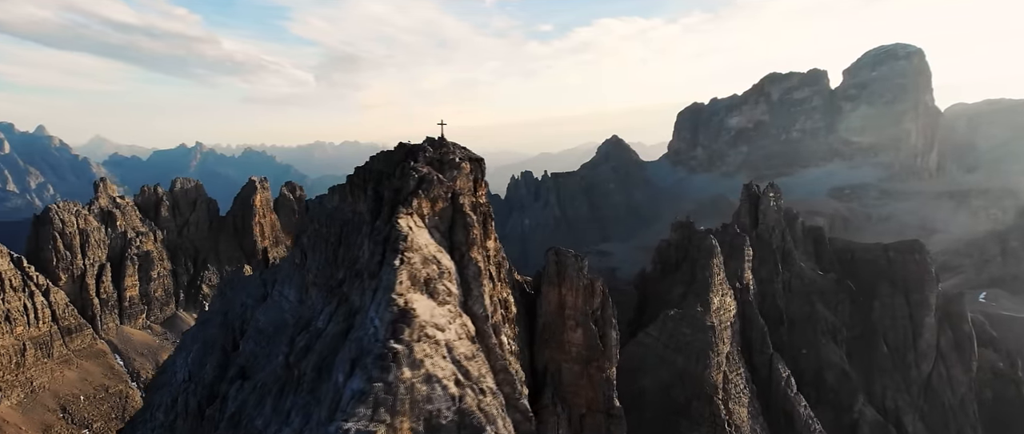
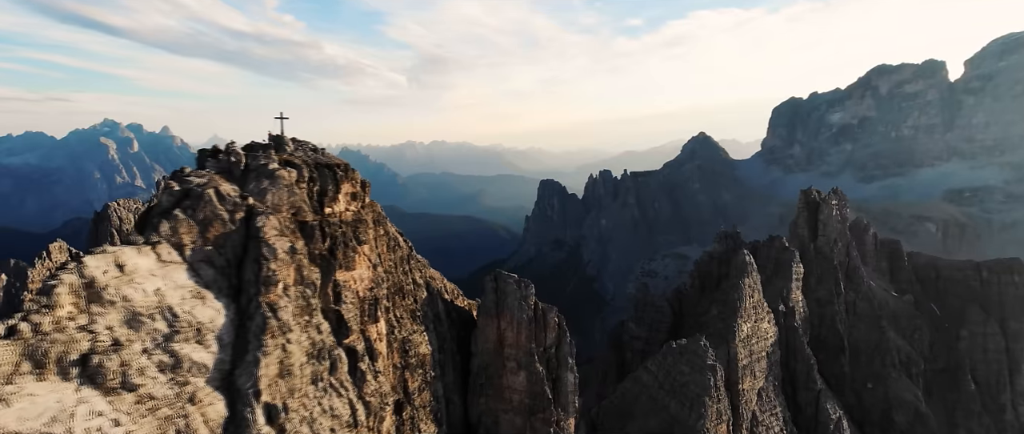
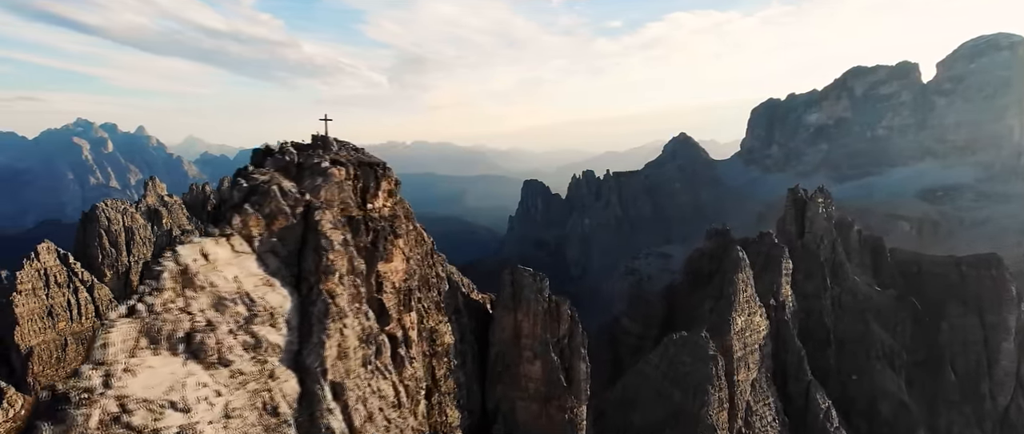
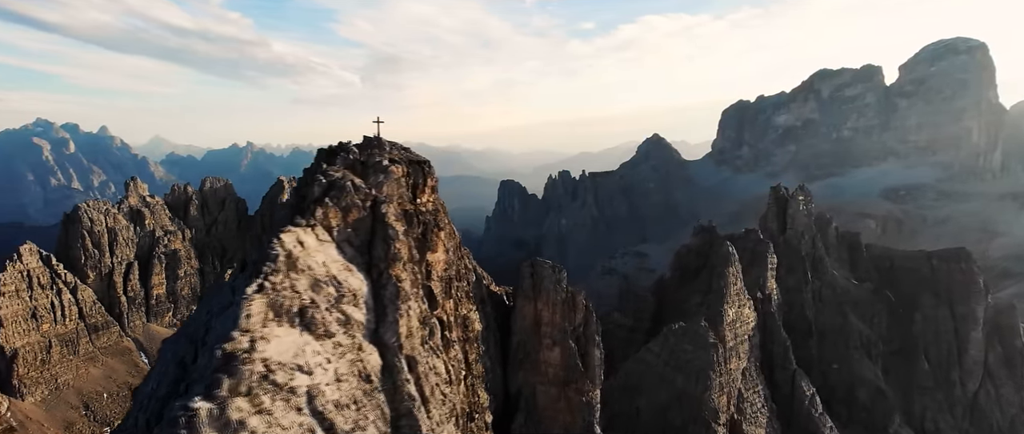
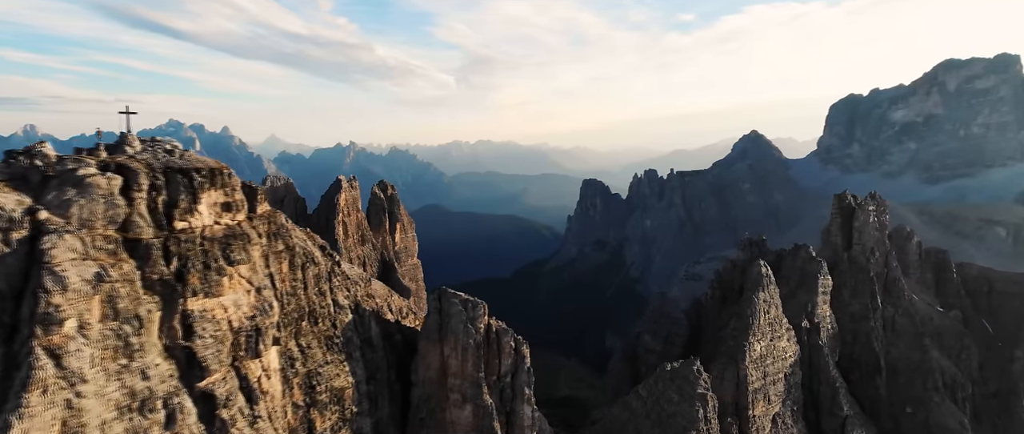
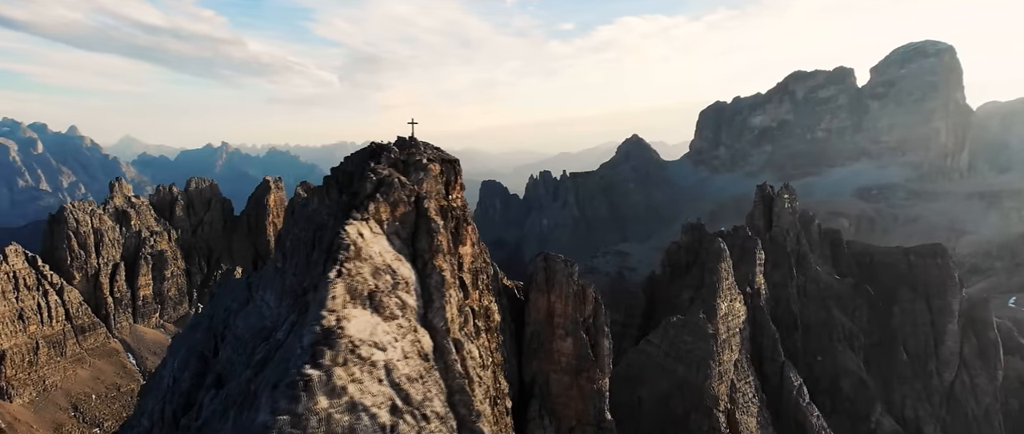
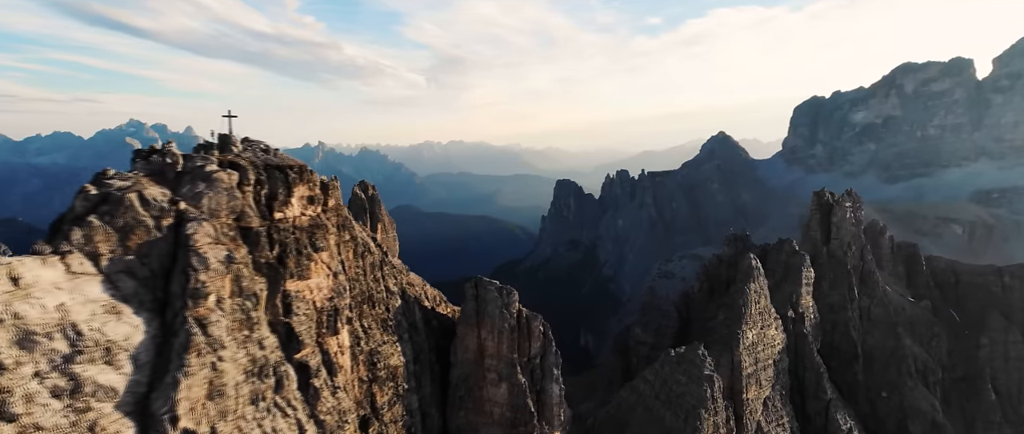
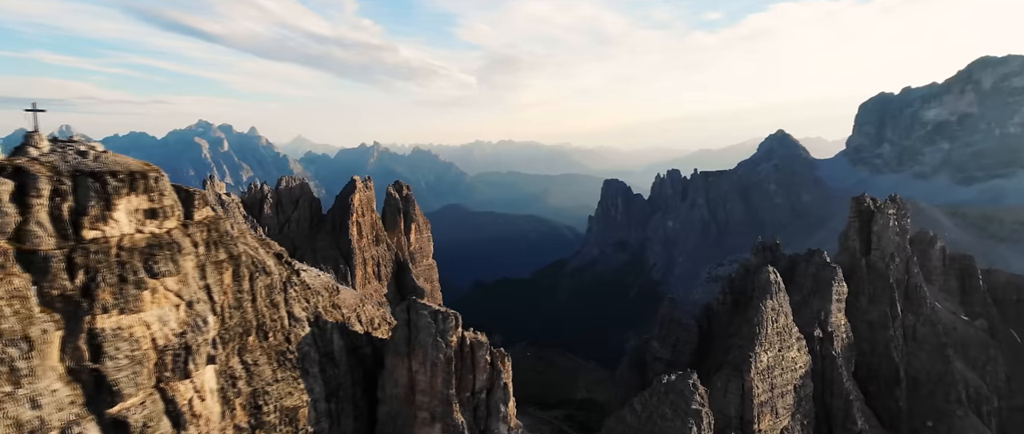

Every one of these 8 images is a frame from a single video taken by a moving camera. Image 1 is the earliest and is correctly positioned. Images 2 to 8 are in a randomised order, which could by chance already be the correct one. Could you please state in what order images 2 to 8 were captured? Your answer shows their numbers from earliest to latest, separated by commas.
6, 4, 3, 2, 7, 5, 8
